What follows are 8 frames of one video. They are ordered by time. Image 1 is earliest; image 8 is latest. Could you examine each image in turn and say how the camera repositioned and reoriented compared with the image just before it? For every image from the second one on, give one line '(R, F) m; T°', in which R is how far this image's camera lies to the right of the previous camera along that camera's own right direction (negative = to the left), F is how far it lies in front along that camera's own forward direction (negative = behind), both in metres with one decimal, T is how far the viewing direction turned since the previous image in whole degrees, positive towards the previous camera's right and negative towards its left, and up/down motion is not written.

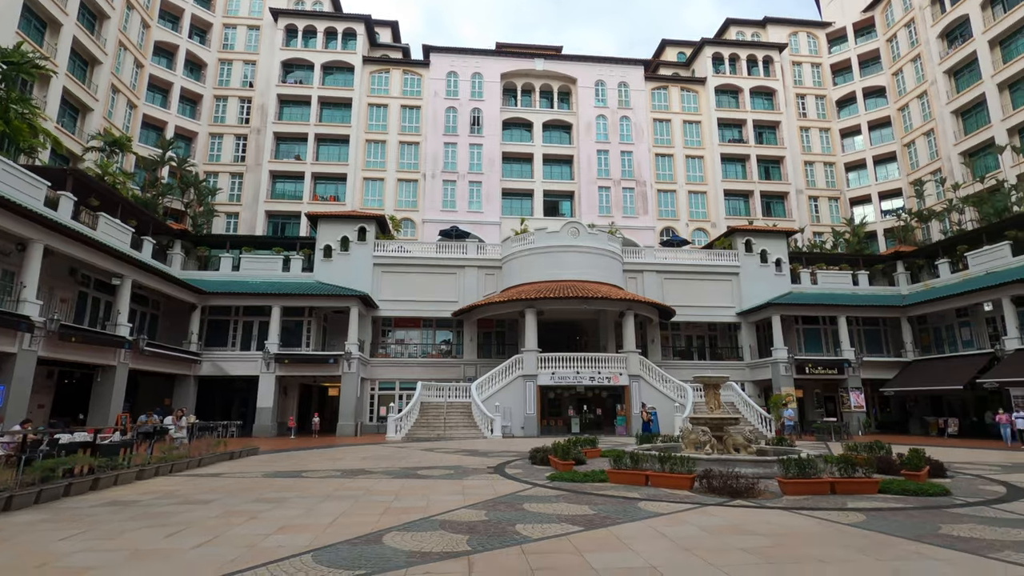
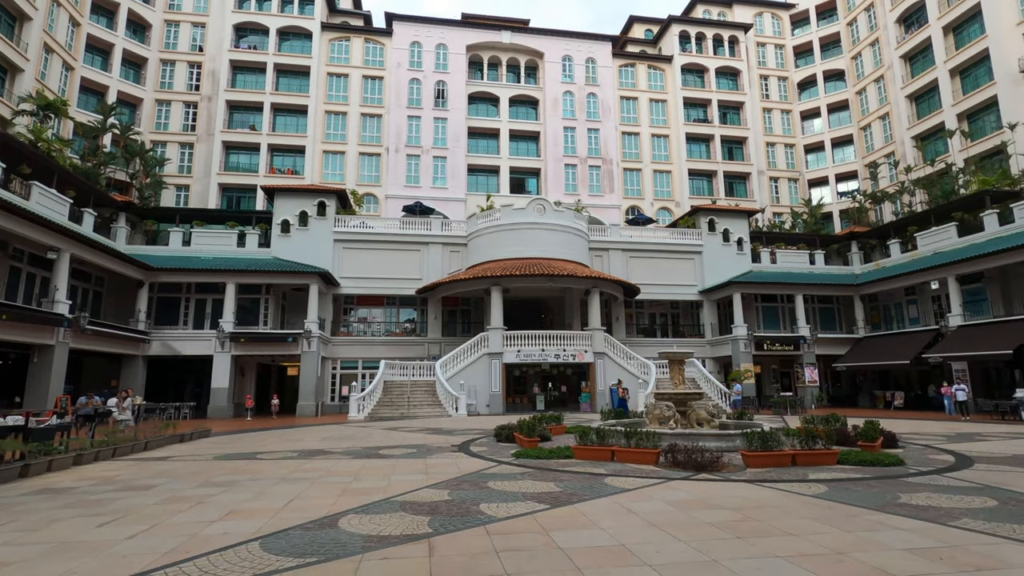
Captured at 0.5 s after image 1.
(0.0, +0.4) m; +4°
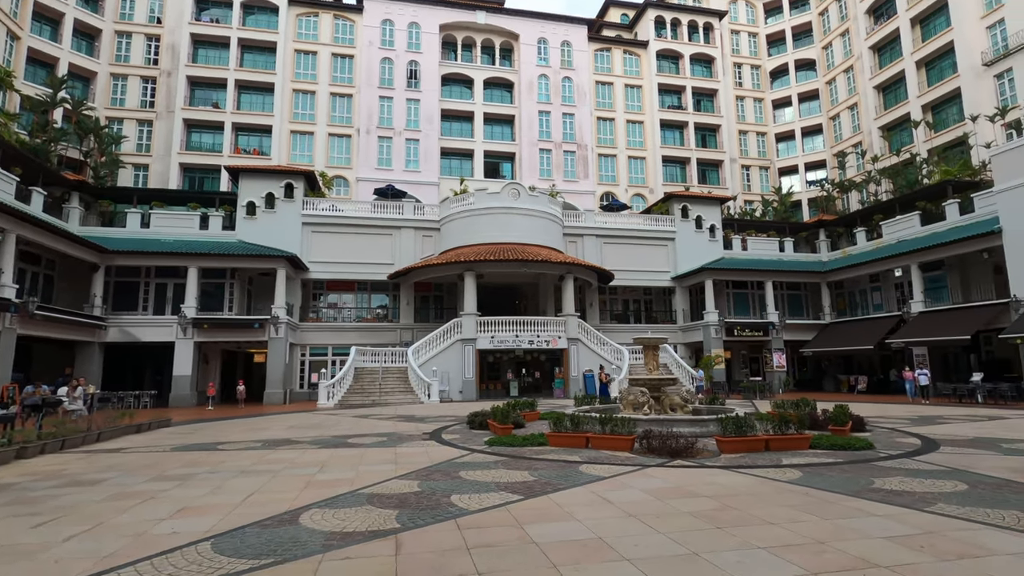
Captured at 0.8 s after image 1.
(0.0, +0.3) m; +3°
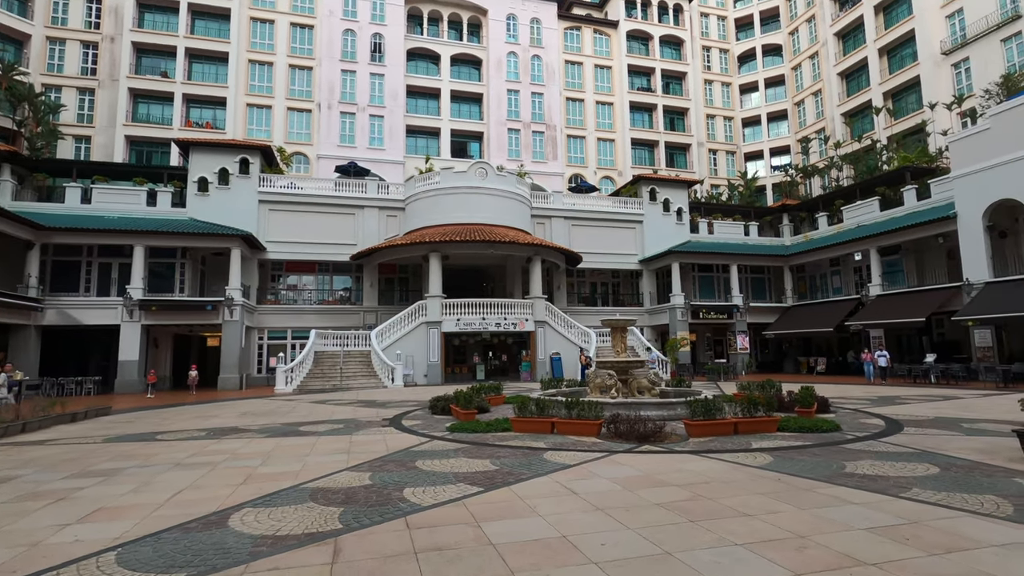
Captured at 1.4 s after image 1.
(+0.1, +0.6) m; +3°
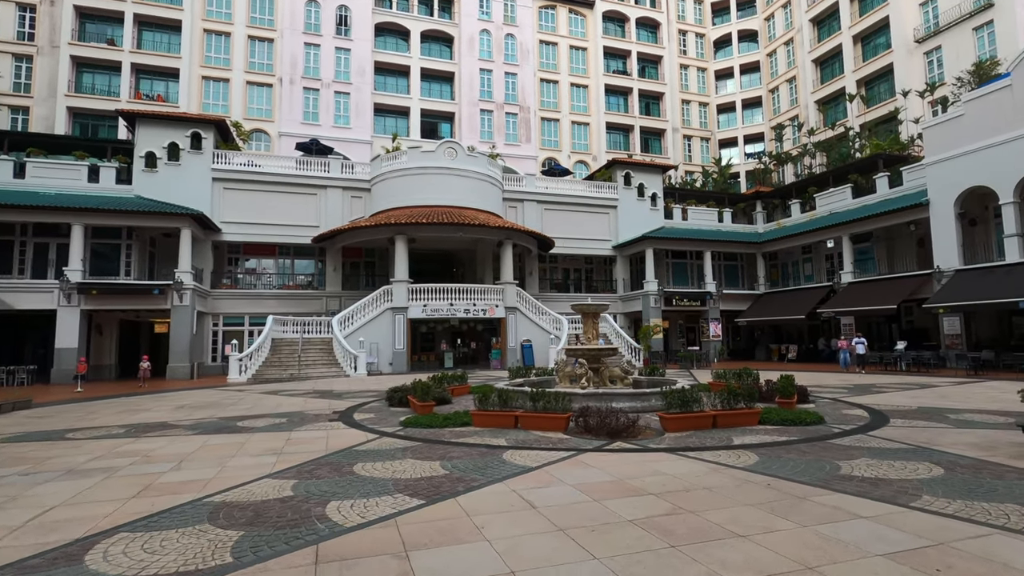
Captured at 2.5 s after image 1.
(+0.3, +1.0) m; +3°
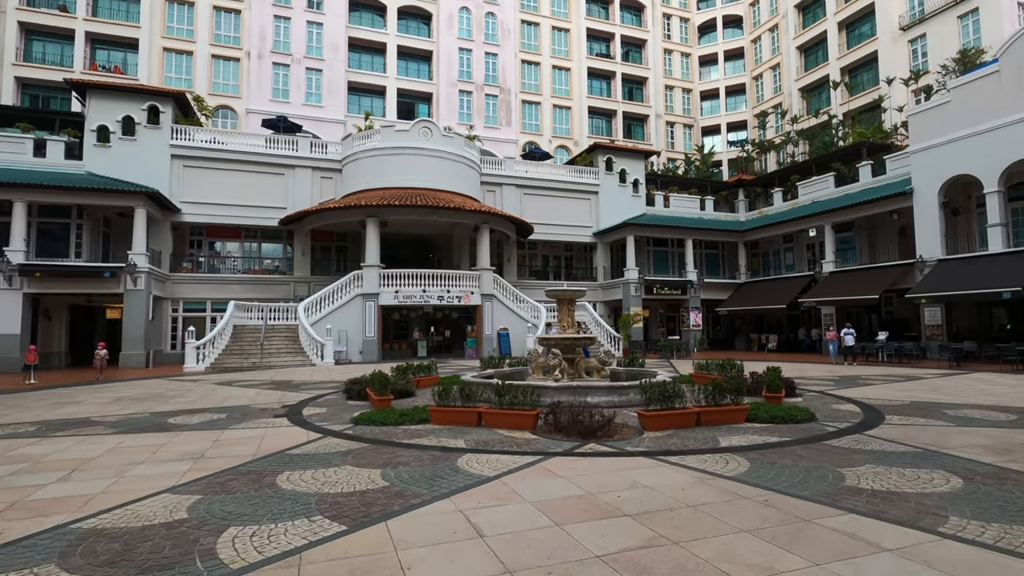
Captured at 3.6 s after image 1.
(+0.3, +1.0) m; +2°
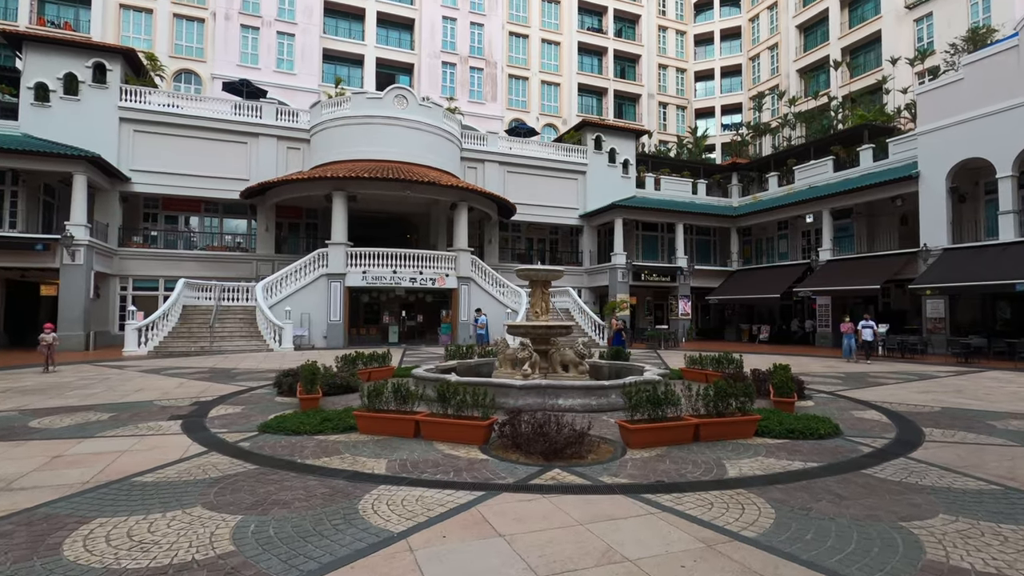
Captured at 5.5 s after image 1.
(+0.5, +1.8) m; +1°
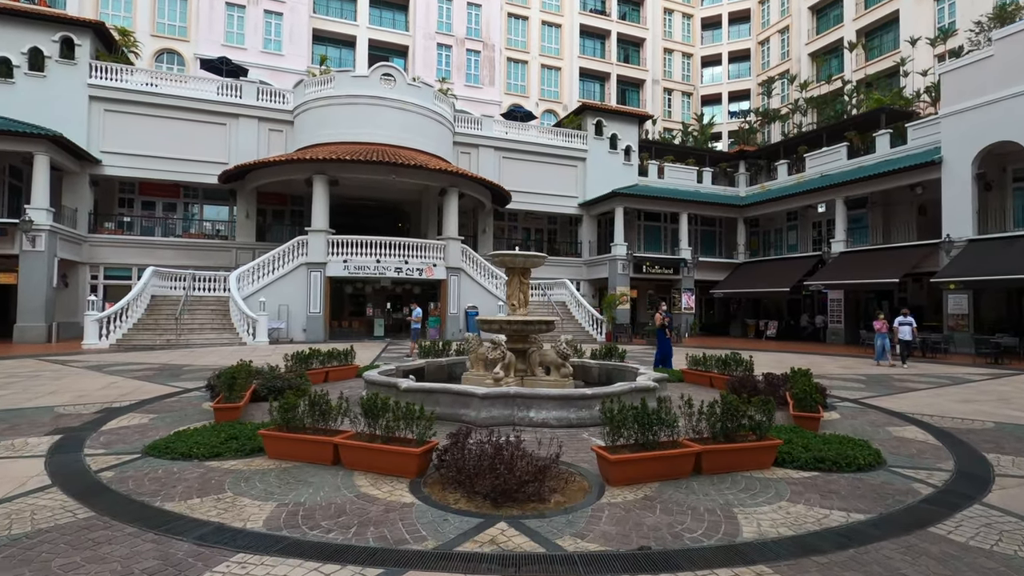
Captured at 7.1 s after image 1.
(+0.5, +1.5) m; 0°
